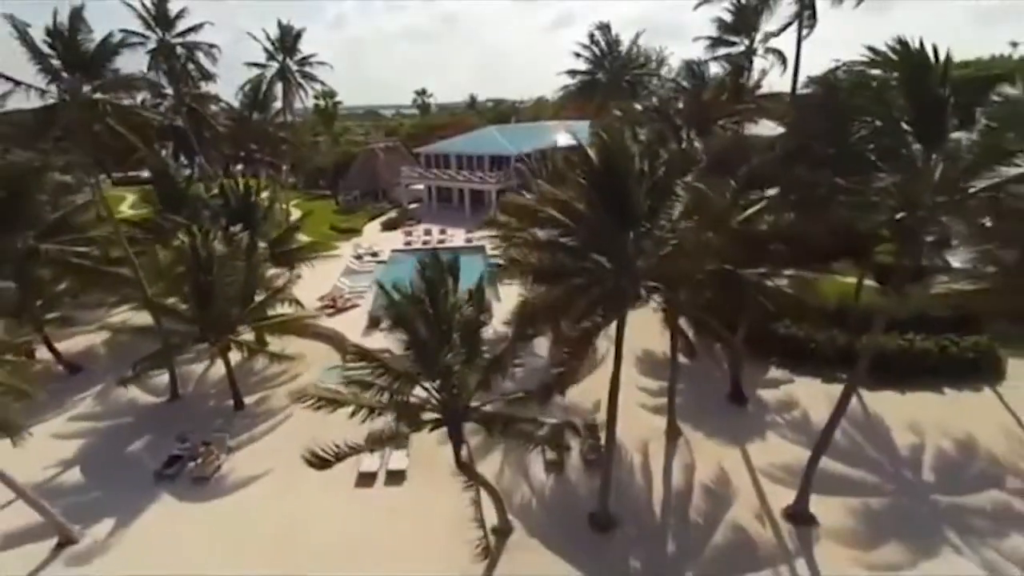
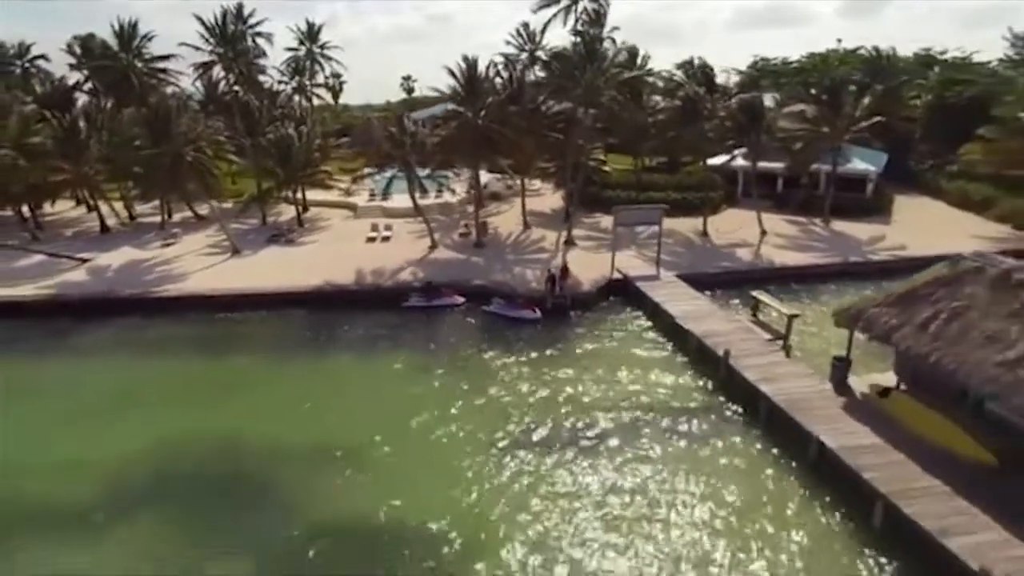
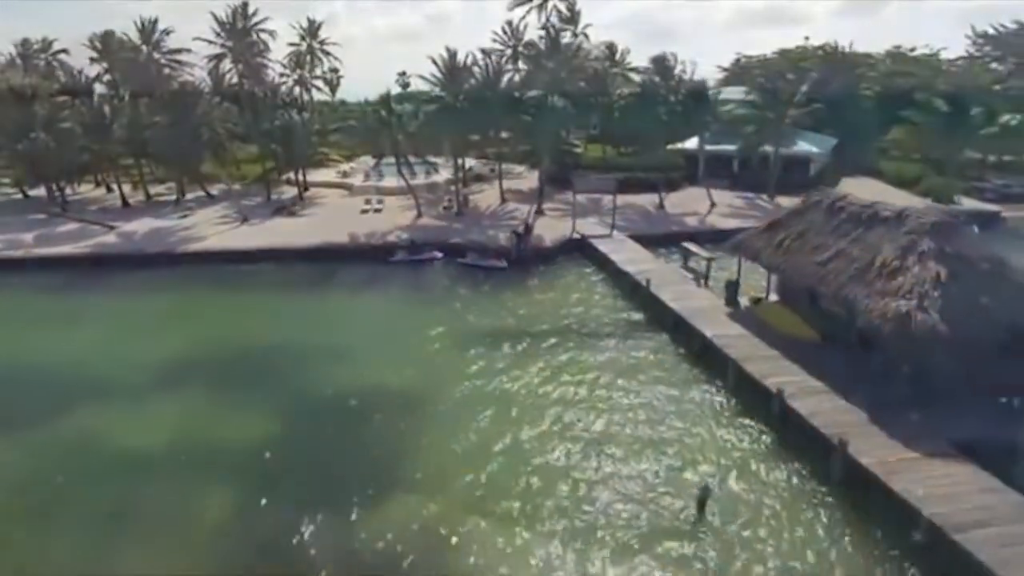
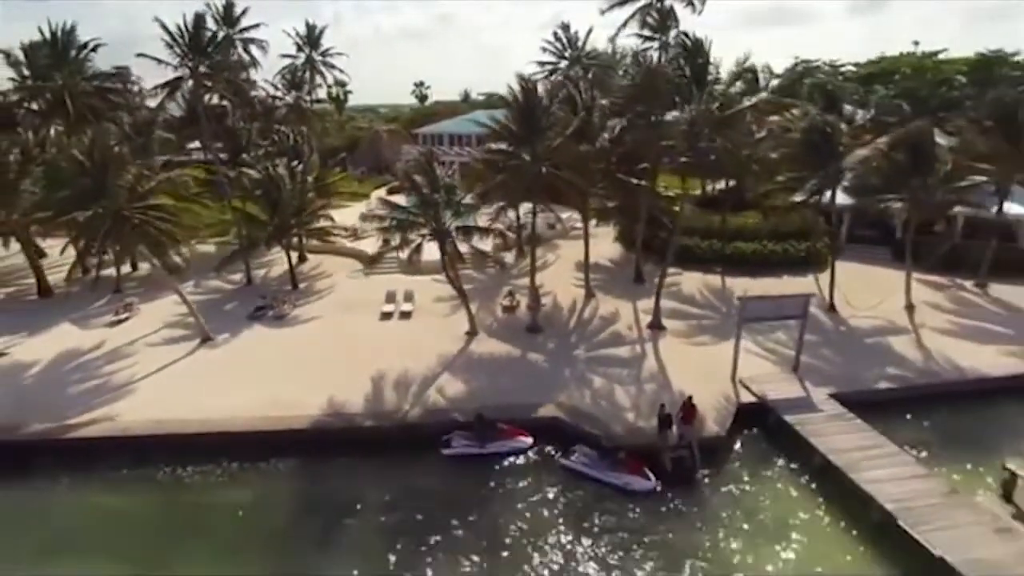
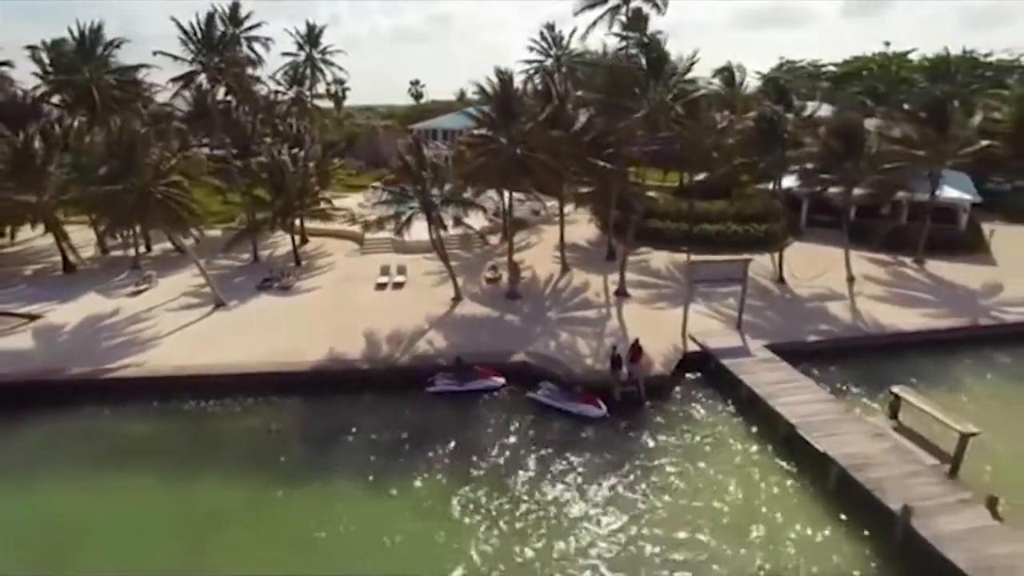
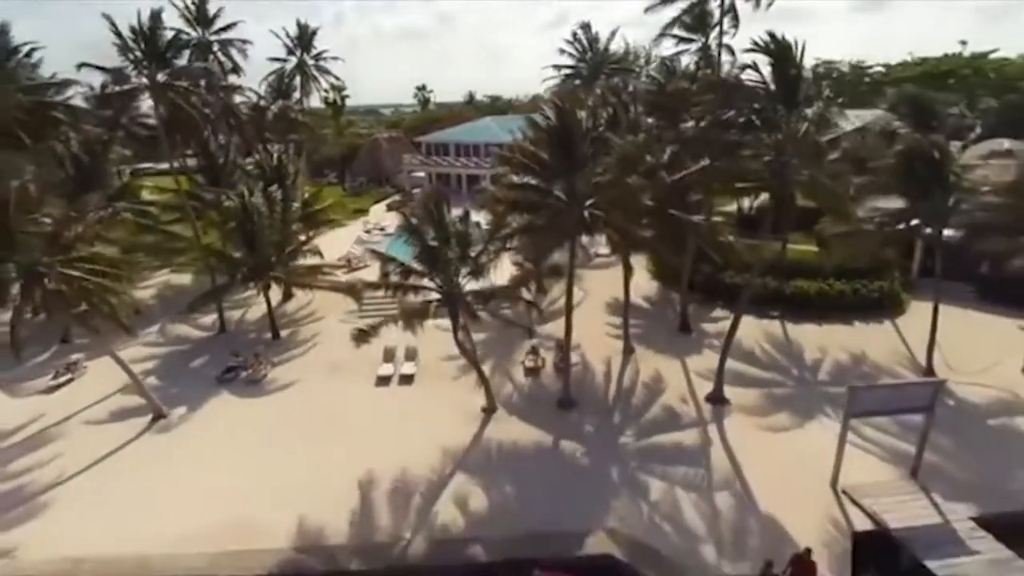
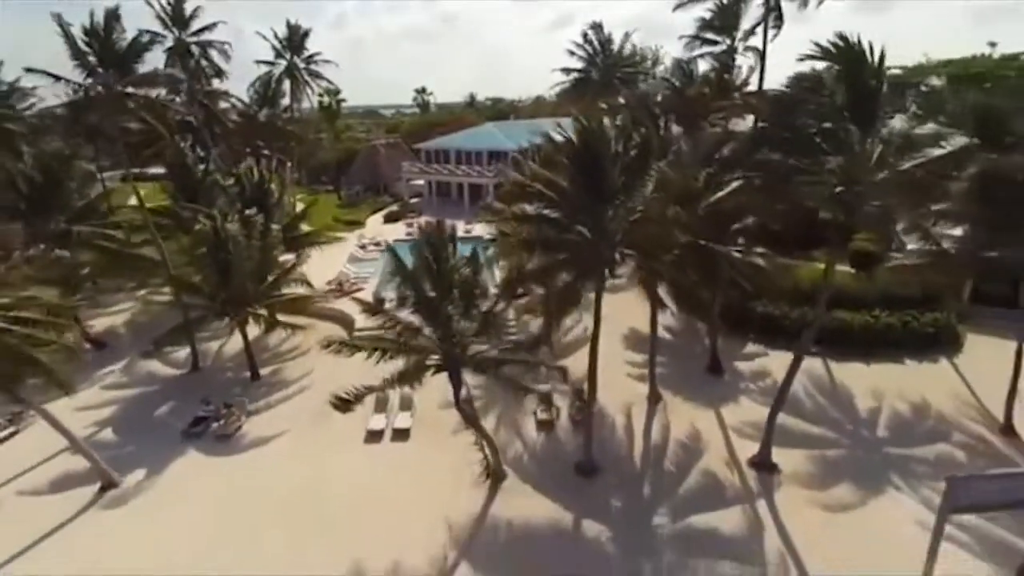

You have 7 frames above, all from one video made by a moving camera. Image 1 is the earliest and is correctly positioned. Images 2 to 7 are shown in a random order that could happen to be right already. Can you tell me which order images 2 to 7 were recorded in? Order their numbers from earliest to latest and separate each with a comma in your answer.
7, 6, 4, 5, 2, 3
